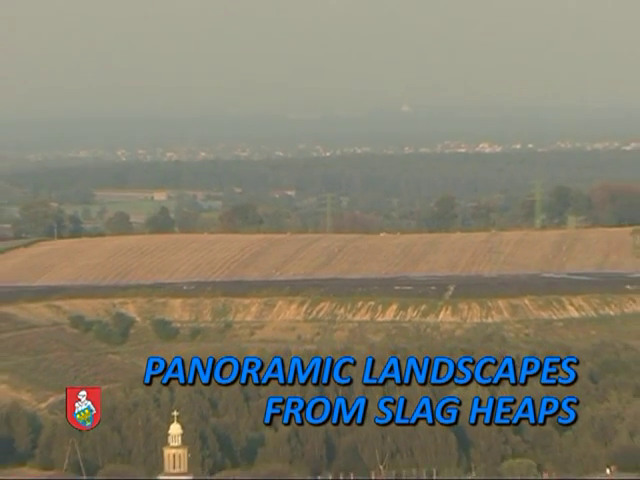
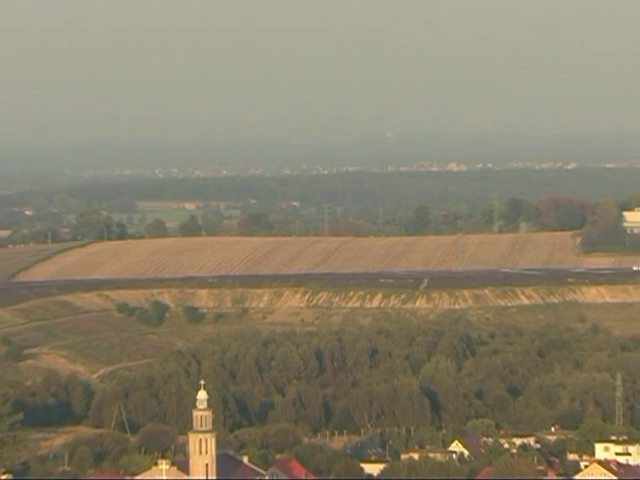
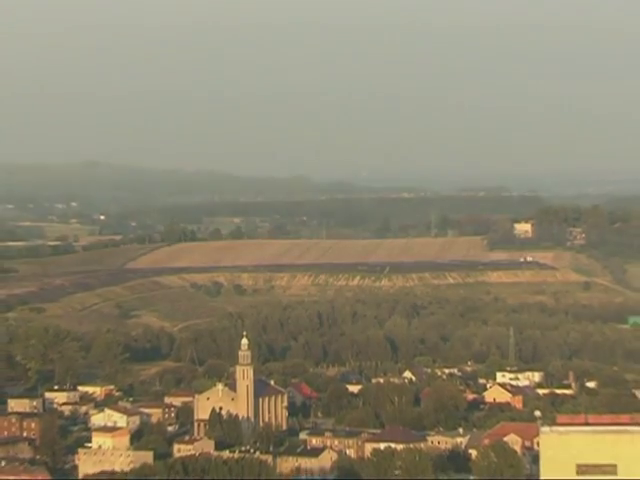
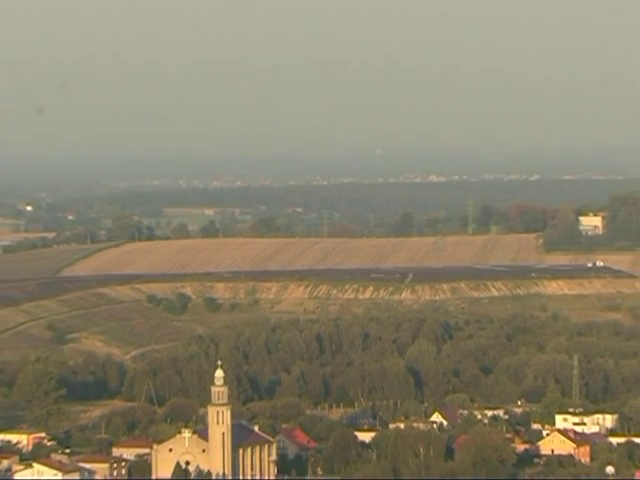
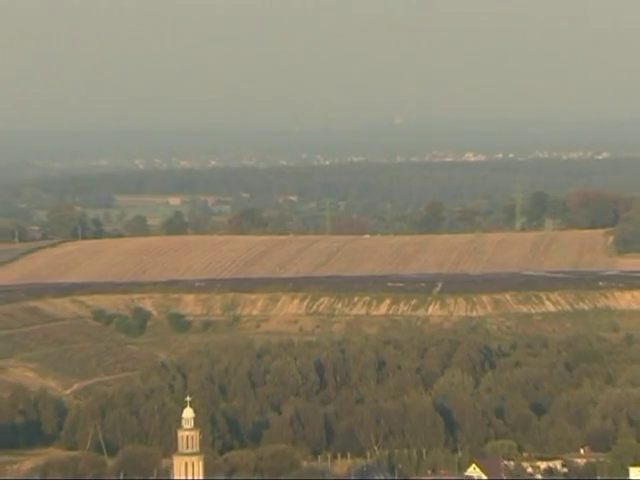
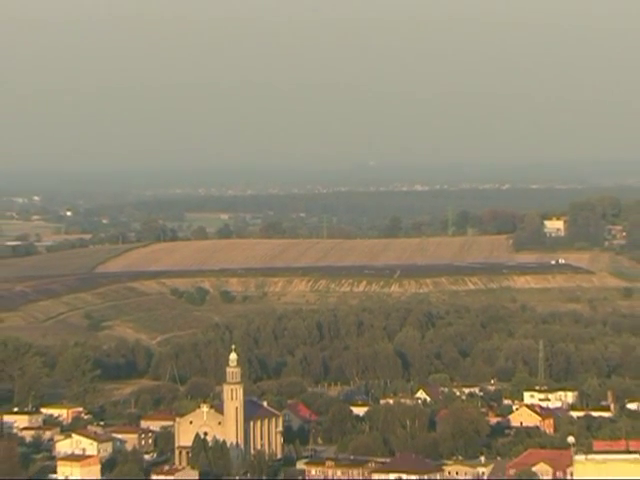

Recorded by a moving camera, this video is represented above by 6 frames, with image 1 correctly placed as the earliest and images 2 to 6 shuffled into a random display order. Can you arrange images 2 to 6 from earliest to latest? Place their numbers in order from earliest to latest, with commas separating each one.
5, 2, 4, 6, 3
